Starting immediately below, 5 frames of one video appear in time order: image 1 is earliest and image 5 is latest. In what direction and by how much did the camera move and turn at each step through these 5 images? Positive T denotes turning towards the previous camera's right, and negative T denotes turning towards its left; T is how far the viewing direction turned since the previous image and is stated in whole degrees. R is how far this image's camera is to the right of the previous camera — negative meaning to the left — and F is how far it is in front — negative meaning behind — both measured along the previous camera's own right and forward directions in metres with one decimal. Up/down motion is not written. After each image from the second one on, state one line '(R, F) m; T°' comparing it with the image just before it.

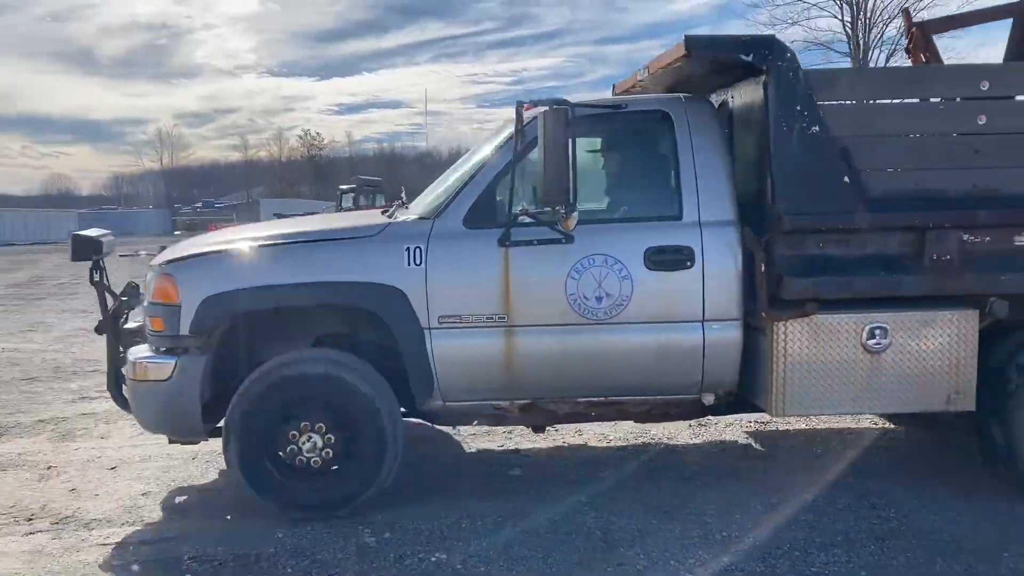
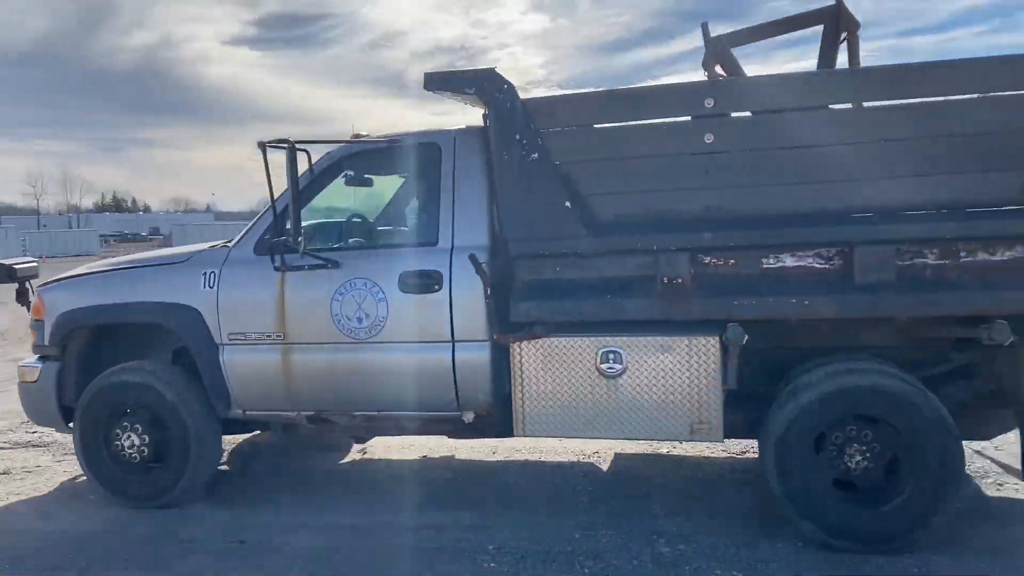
(+2.4, +0.1) m; -17°
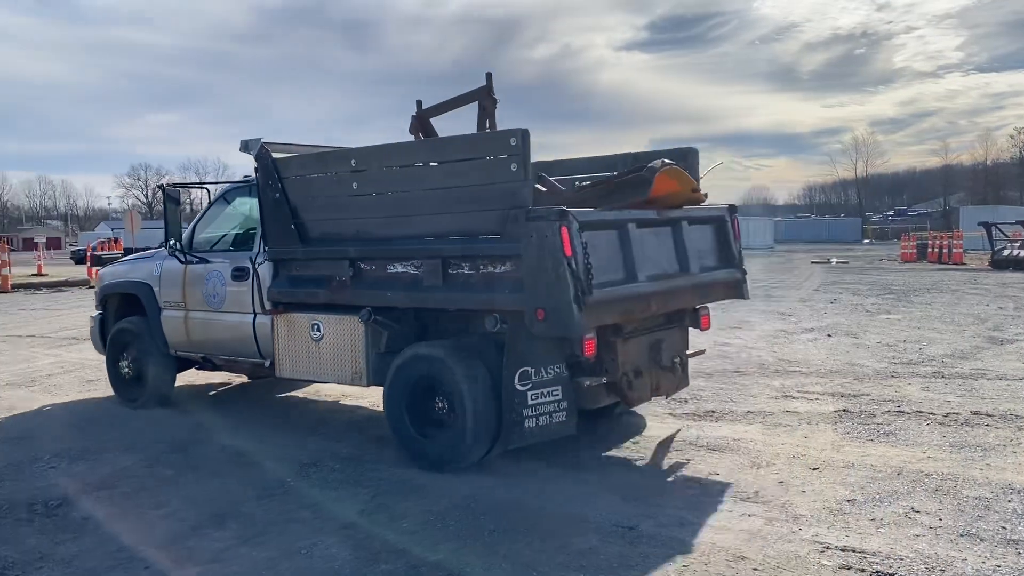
(+4.2, -1.1) m; -23°
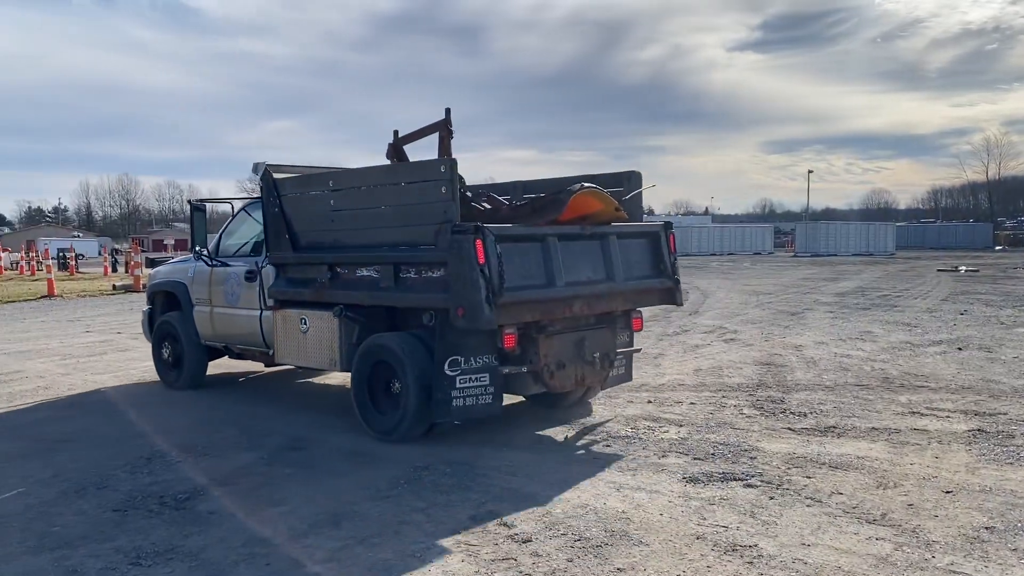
(+1.2, -0.9) m; -6°
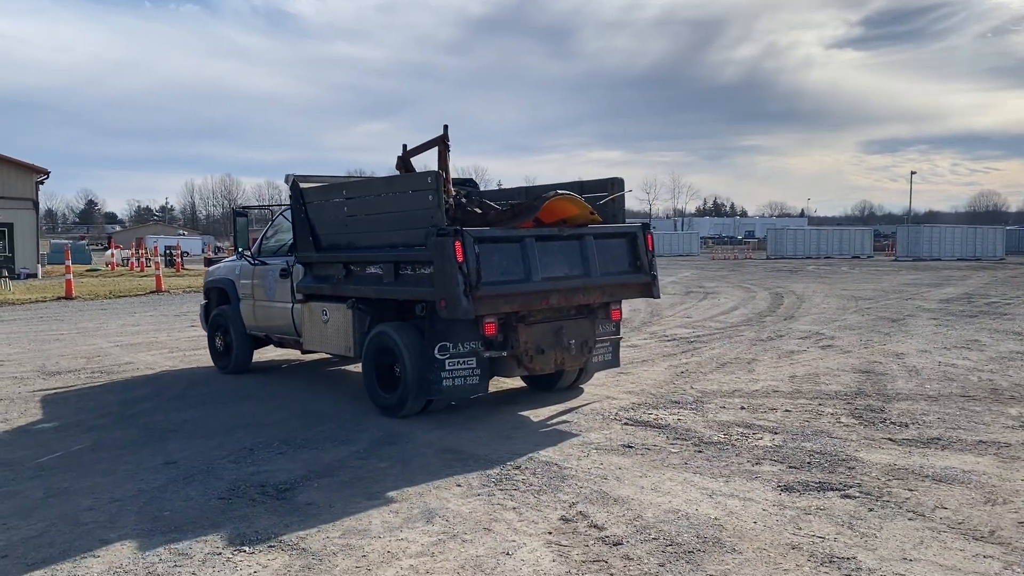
(+0.8, -0.9) m; -5°
